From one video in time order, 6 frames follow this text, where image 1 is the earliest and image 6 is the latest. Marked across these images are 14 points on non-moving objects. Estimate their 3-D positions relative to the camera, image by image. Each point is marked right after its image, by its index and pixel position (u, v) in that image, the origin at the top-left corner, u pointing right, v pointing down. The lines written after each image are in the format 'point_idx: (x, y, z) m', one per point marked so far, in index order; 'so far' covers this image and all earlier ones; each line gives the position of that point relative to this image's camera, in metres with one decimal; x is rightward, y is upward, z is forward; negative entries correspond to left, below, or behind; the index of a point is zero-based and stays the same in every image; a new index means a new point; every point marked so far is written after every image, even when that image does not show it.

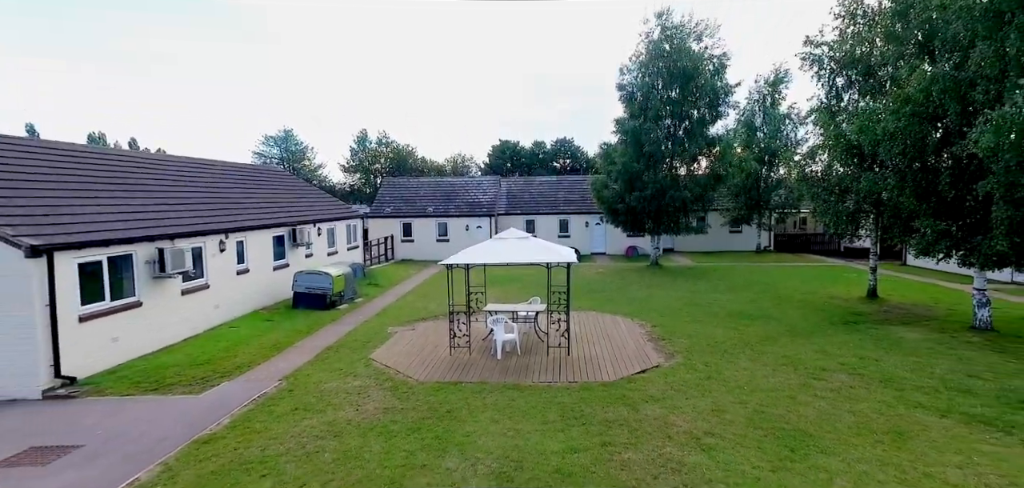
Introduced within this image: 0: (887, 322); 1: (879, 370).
0: (+9.3, -1.8, +12.3) m
1: (+6.6, -2.2, +8.9) m
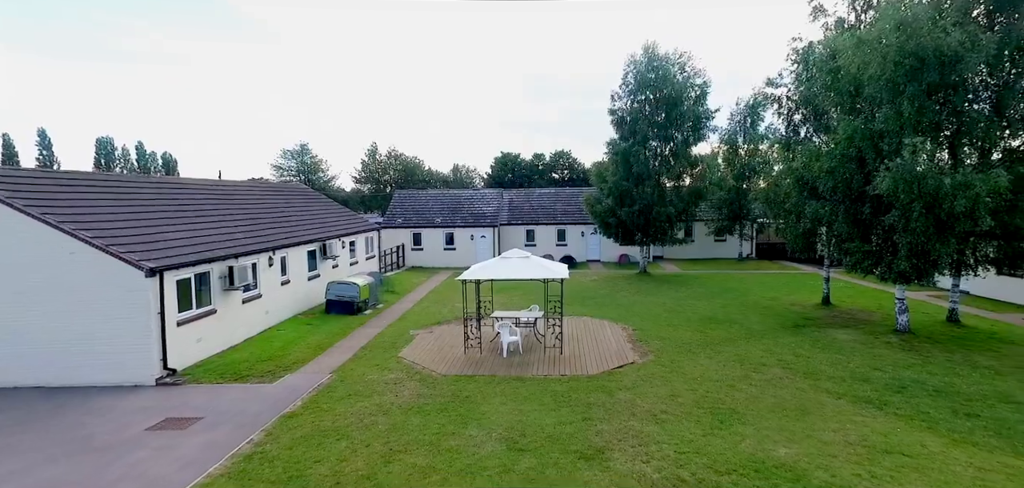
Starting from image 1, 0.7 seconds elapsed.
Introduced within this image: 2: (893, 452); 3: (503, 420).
0: (+9.4, -2.3, +14.6) m
1: (+6.7, -2.7, +11.3) m
2: (+5.6, -3.1, +7.3) m
3: (-0.1, -3.2, +8.9) m
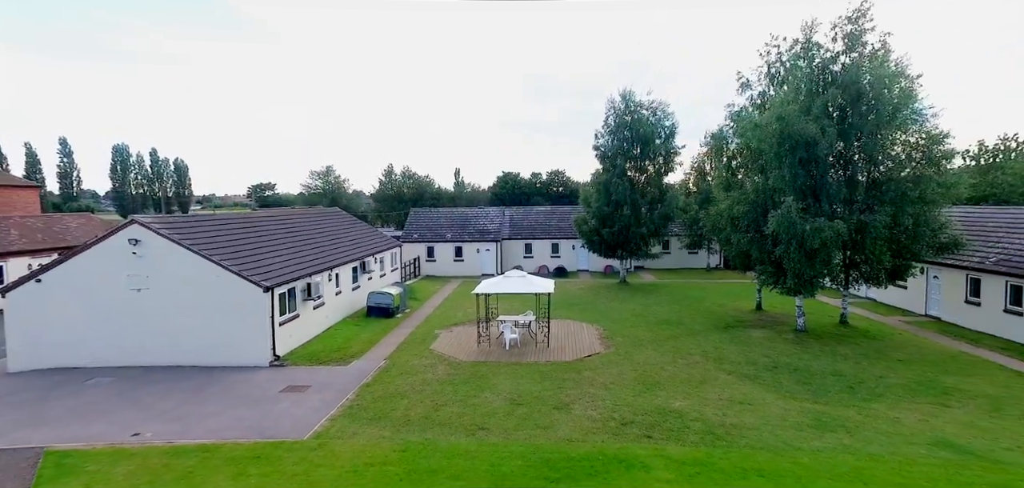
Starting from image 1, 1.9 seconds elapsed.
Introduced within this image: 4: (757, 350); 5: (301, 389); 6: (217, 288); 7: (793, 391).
0: (+9.4, -3.1, +19.4) m
1: (+6.7, -3.5, +16.1) m
2: (+5.7, -3.9, +12.0) m
3: (-0.1, -4.0, +13.7) m
4: (+8.1, -3.5, +16.3) m
5: (-5.7, -3.9, +13.4) m
6: (-8.7, -1.3, +14.5) m
7: (+7.2, -3.7, +12.7) m
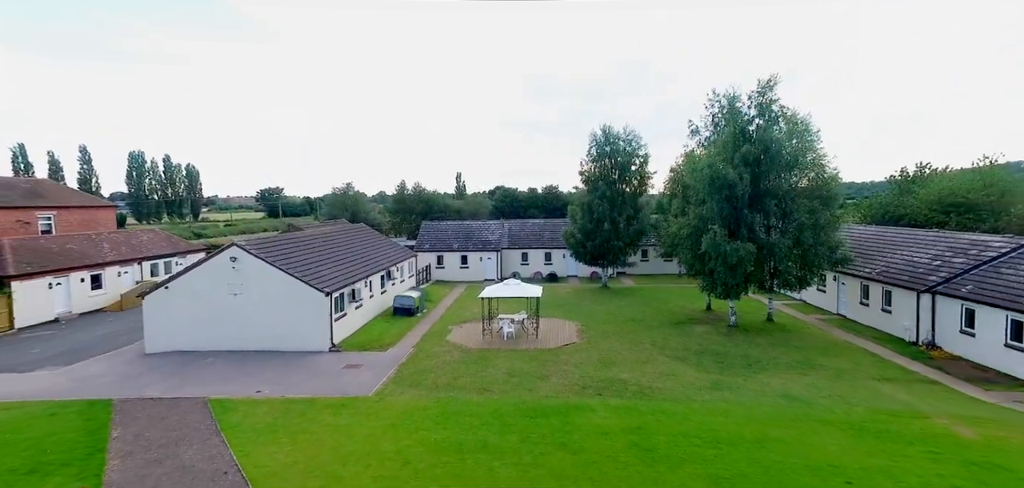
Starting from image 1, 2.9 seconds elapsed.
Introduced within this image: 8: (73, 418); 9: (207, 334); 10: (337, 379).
0: (+9.3, -3.8, +24.6) m
1: (+6.6, -4.2, +21.3) m
2: (+5.5, -4.6, +17.3) m
3: (-0.3, -4.7, +18.9) m
4: (+7.9, -4.2, +21.6) m
5: (-5.9, -4.6, +18.6) m
6: (-8.8, -1.9, +19.7) m
7: (+7.1, -4.4, +18.0) m
8: (-11.7, -4.6, +13.0) m
9: (-12.2, -3.6, +19.8) m
10: (-6.1, -4.7, +17.2) m
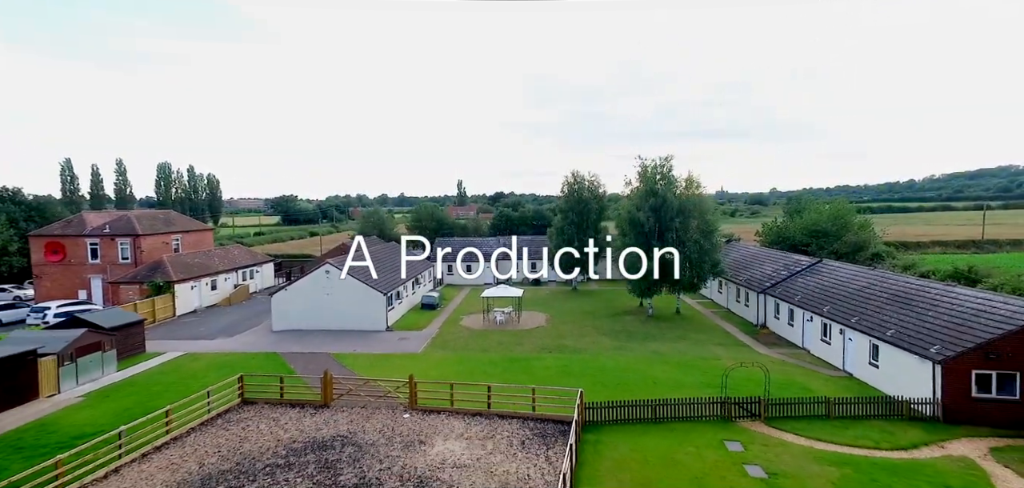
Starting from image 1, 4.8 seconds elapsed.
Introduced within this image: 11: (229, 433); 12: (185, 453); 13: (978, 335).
0: (+8.6, -5.0, +36.1) m
1: (+6.0, -5.4, +32.8) m
2: (+4.9, -5.7, +28.8) m
3: (-0.9, -5.8, +30.4) m
4: (+7.3, -5.4, +33.1) m
5: (-6.5, -5.8, +30.1) m
6: (-9.4, -3.1, +31.2) m
7: (+6.5, -5.6, +29.5) m
8: (-12.3, -5.7, +24.5) m
9: (-12.9, -4.7, +31.3) m
10: (-6.8, -5.9, +28.7) m
11: (-9.3, -6.2, +16.3) m
12: (-9.7, -6.3, +14.8) m
13: (+15.7, -3.0, +16.7) m
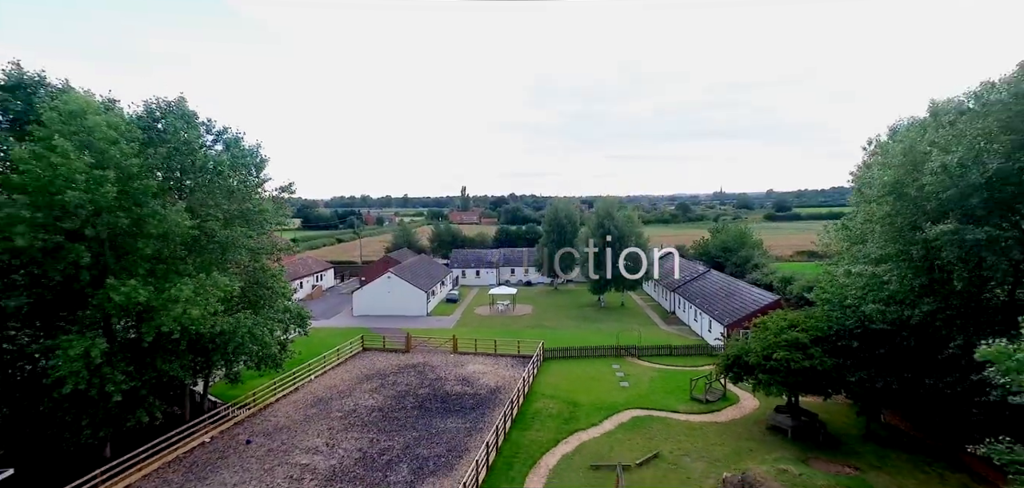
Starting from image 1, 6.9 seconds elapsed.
0: (+8.4, -6.4, +52.0) m
1: (+5.7, -6.8, +48.7) m
2: (+4.6, -7.1, +44.7) m
3: (-1.2, -7.2, +46.3) m
4: (+7.0, -6.8, +49.0) m
5: (-6.8, -7.2, +46.1) m
6: (-9.7, -4.5, +47.2) m
7: (+6.2, -7.0, +45.4) m
8: (-12.6, -7.1, +40.5) m
9: (-13.1, -6.1, +47.2) m
10: (-7.1, -7.3, +44.6) m
11: (-9.6, -7.6, +32.2) m
12: (-10.0, -7.7, +30.7) m
13: (+15.4, -4.4, +32.6) m
